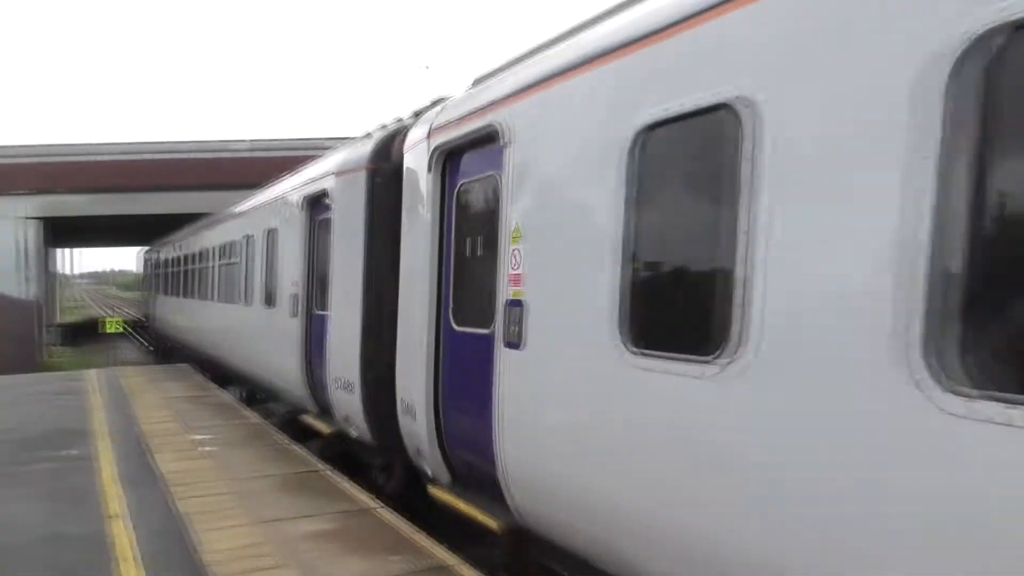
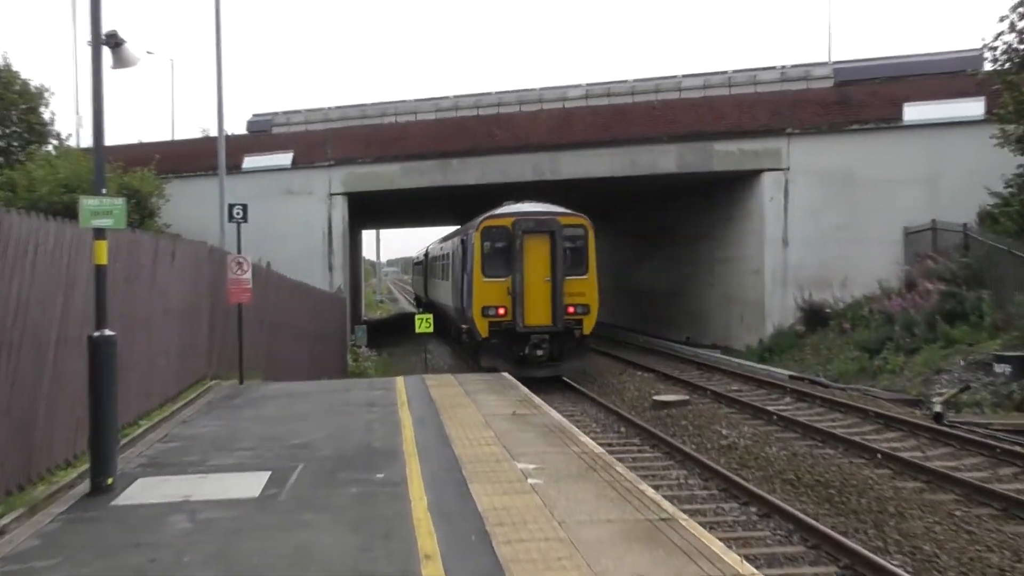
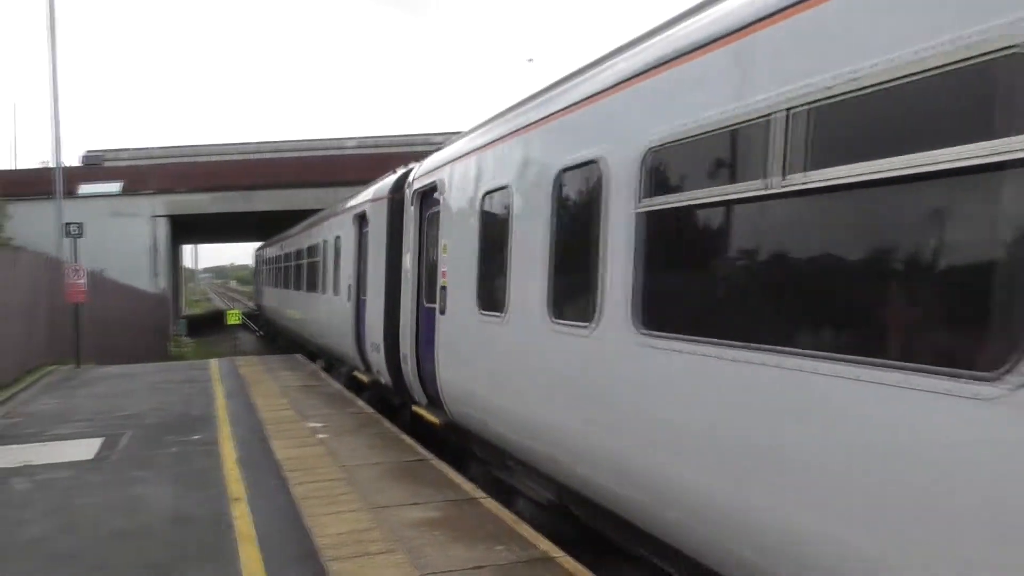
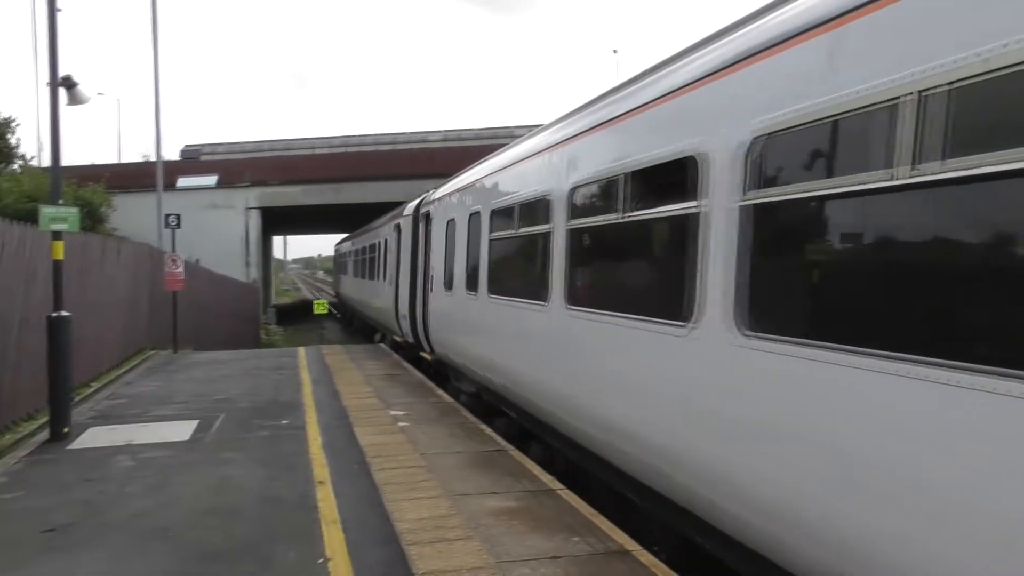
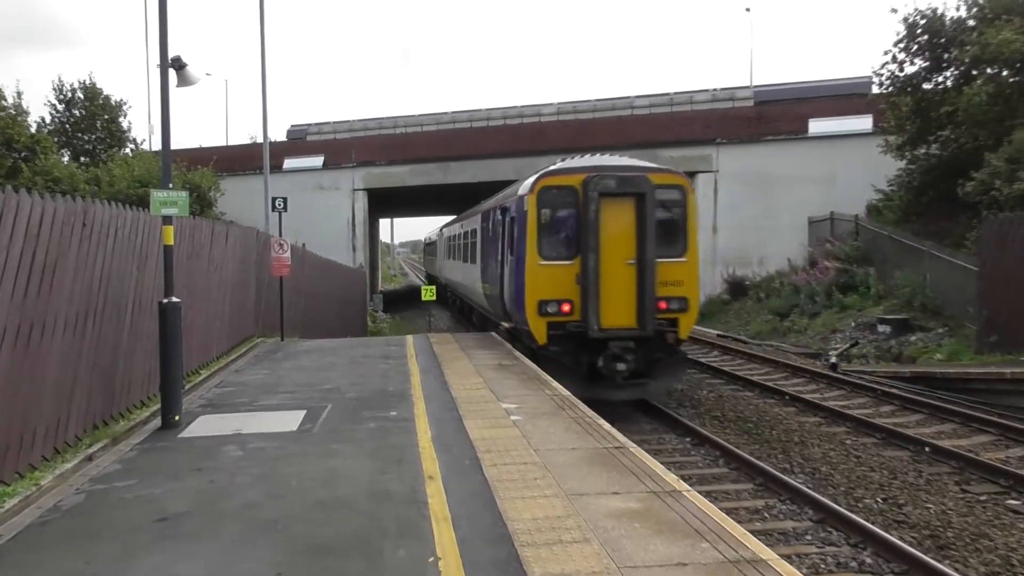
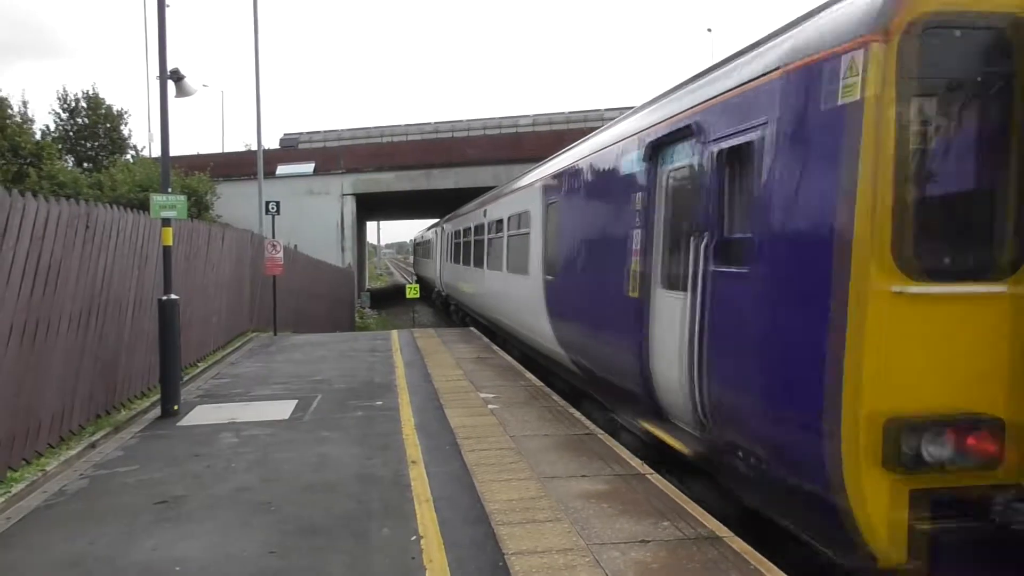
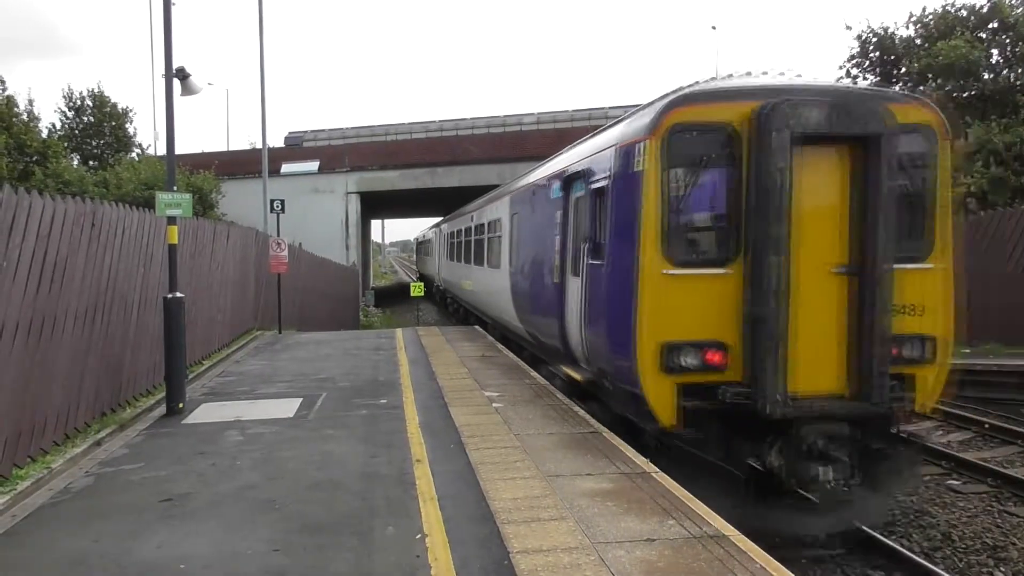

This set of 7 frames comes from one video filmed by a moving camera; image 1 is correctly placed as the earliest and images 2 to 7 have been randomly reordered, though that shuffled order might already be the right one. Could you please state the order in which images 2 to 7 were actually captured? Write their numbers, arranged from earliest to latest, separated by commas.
3, 4, 6, 7, 5, 2
